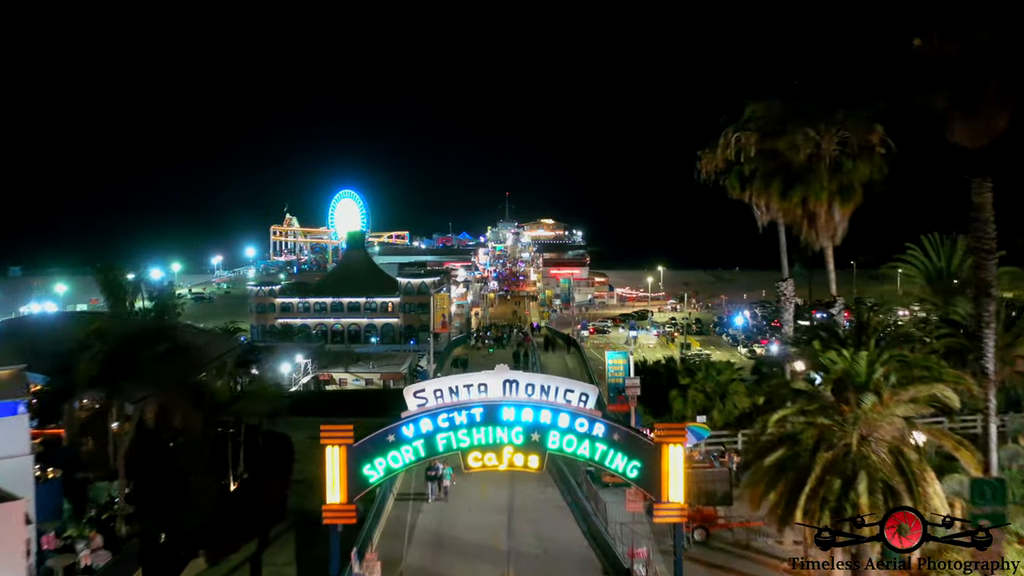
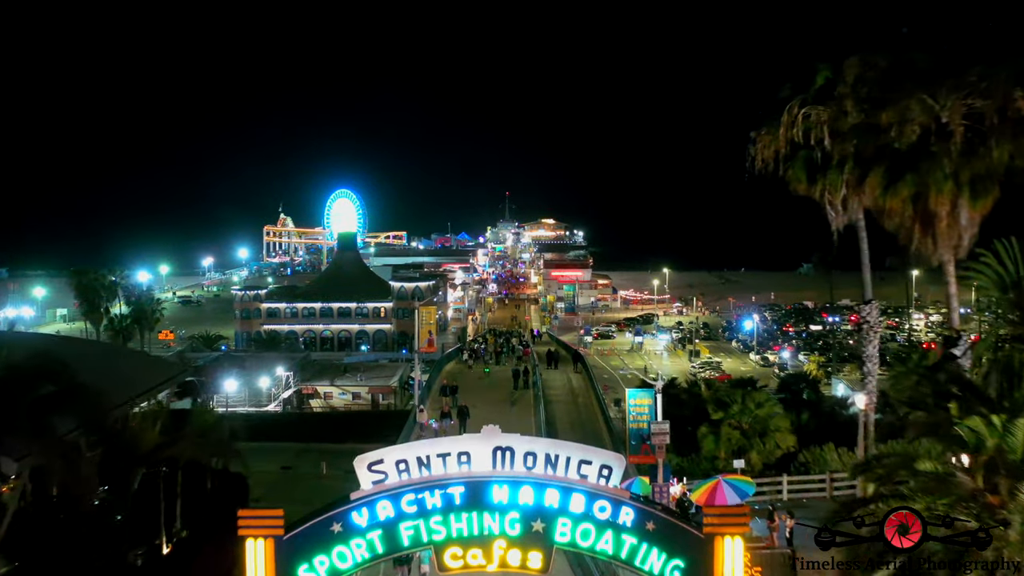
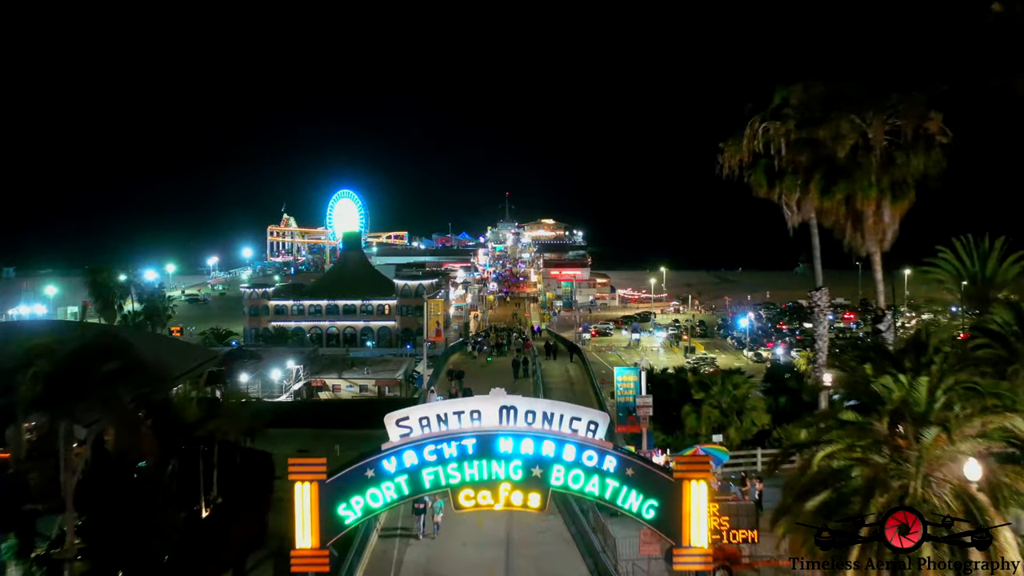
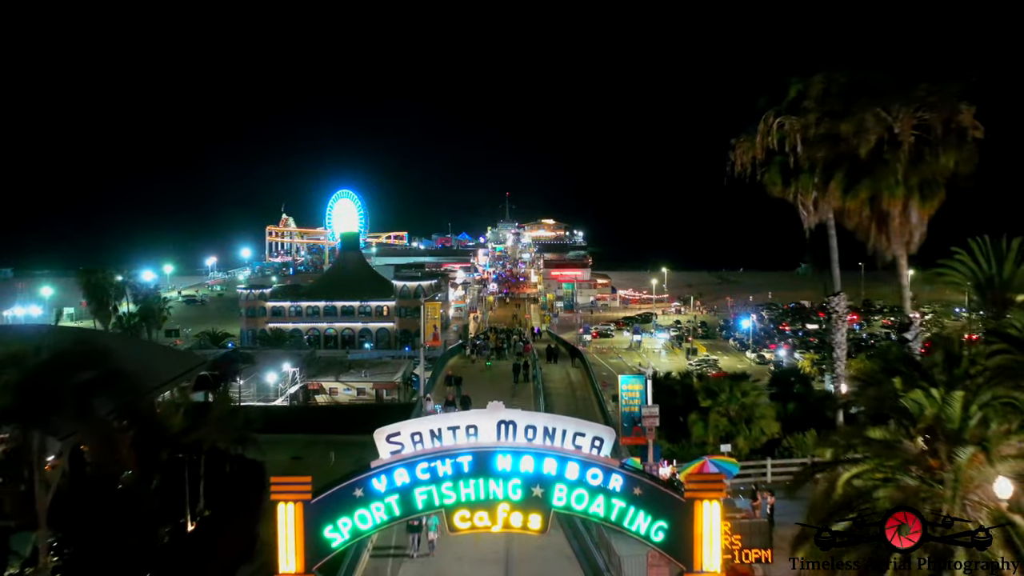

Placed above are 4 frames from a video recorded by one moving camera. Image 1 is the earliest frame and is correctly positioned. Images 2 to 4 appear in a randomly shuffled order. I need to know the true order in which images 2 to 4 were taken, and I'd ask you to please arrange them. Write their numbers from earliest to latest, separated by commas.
3, 4, 2
